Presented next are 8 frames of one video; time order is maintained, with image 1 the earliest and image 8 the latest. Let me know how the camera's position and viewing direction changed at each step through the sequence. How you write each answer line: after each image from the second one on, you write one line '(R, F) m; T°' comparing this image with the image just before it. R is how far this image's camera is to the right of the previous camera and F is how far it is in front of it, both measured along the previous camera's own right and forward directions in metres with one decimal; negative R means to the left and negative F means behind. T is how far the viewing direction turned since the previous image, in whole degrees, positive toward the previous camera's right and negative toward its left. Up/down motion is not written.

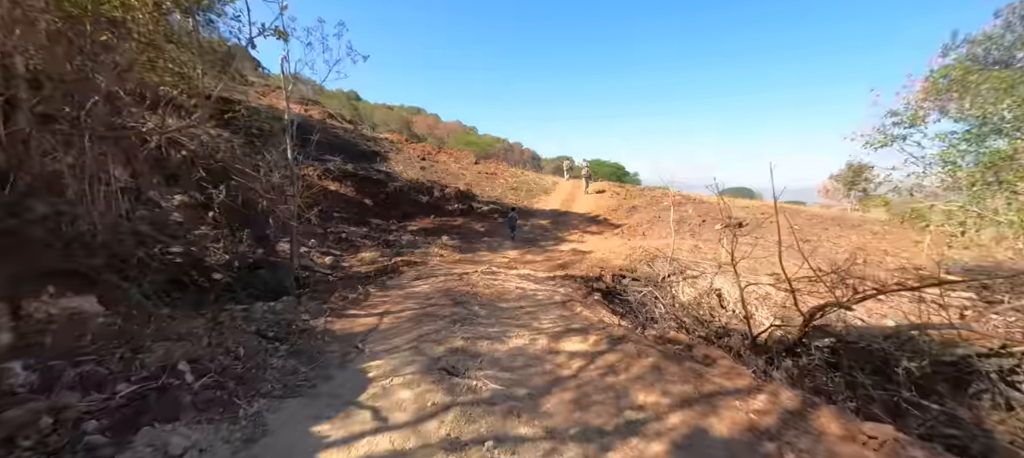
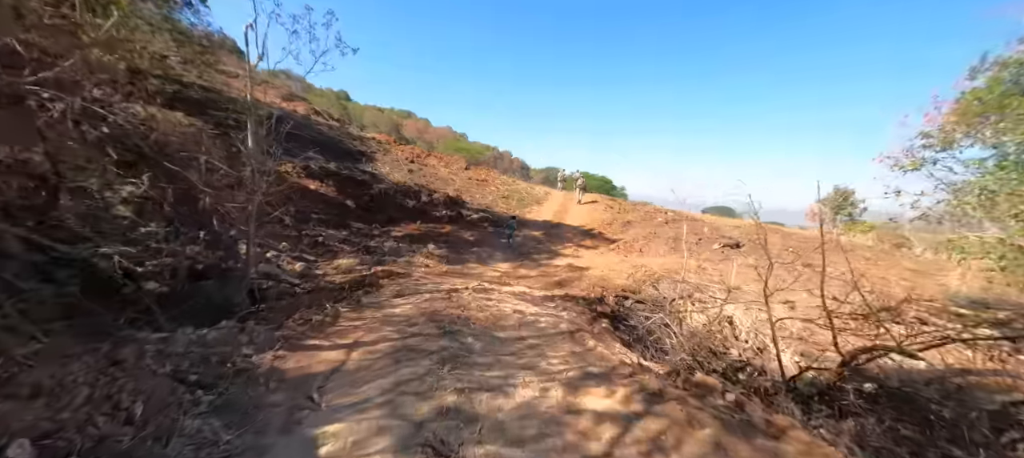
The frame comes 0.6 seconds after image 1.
(-0.2, +0.8) m; +2°
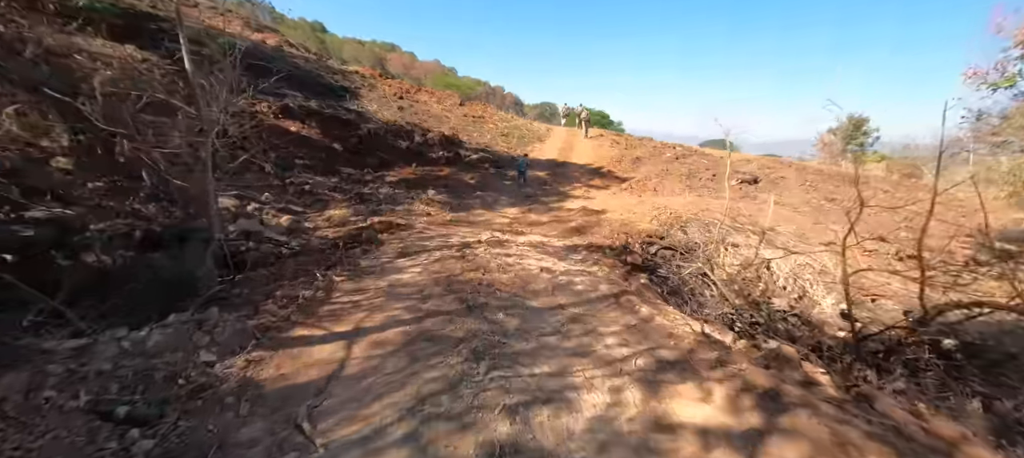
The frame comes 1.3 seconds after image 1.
(-0.3, +0.9) m; +1°
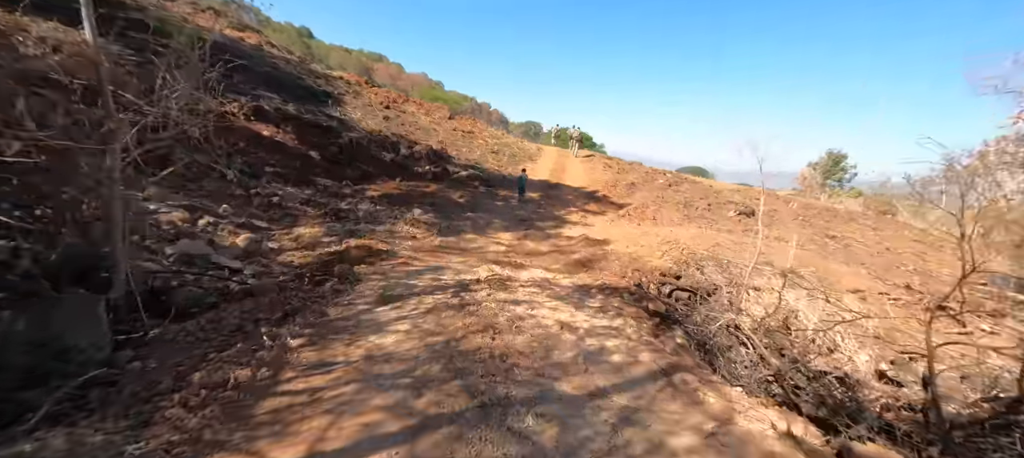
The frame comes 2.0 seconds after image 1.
(-0.3, +0.8) m; +3°
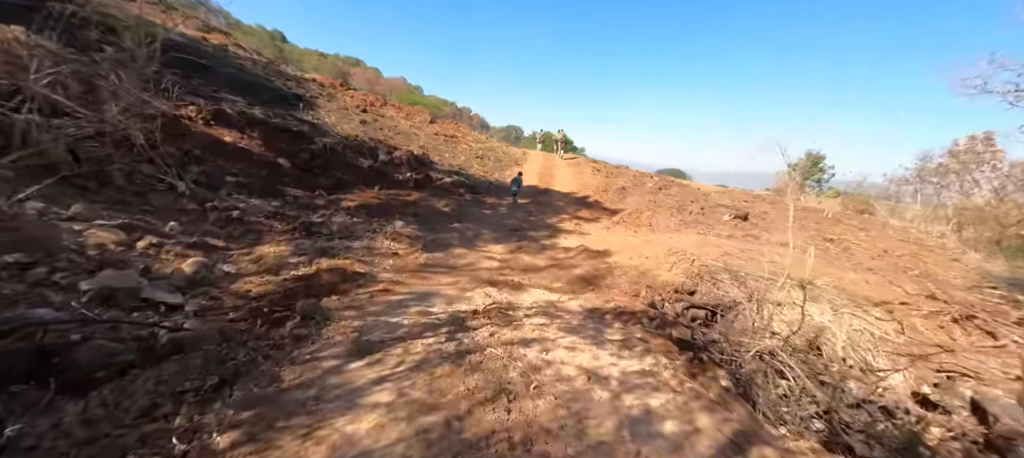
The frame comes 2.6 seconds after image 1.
(-0.2, +0.7) m; +3°
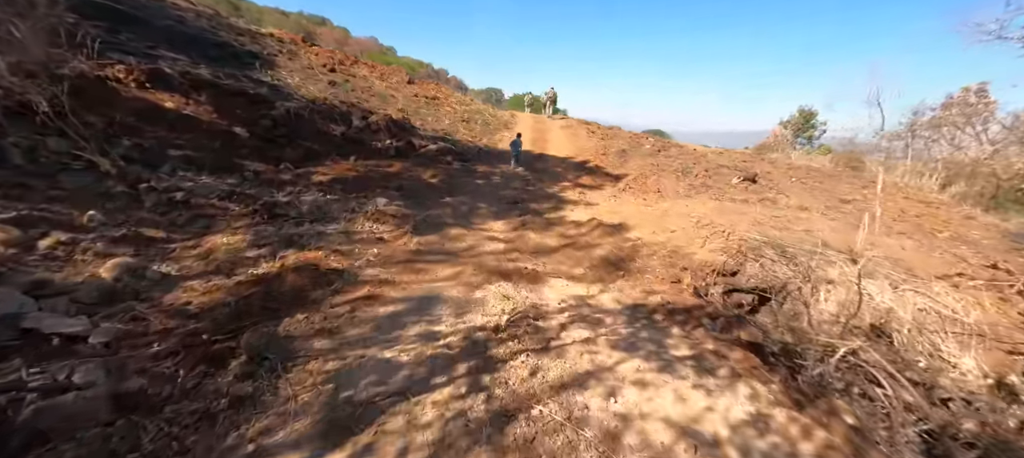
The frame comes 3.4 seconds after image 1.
(-0.3, +1.0) m; +2°
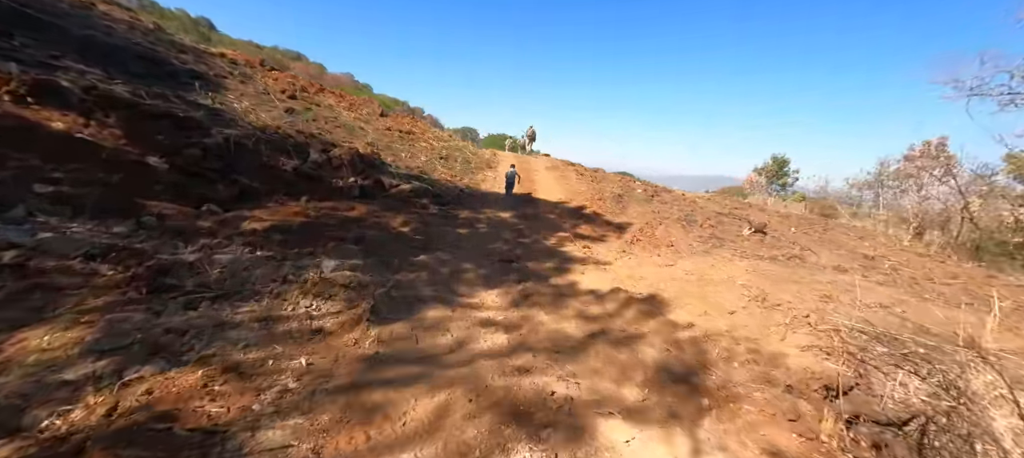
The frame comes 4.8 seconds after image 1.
(-0.4, +1.7) m; +4°
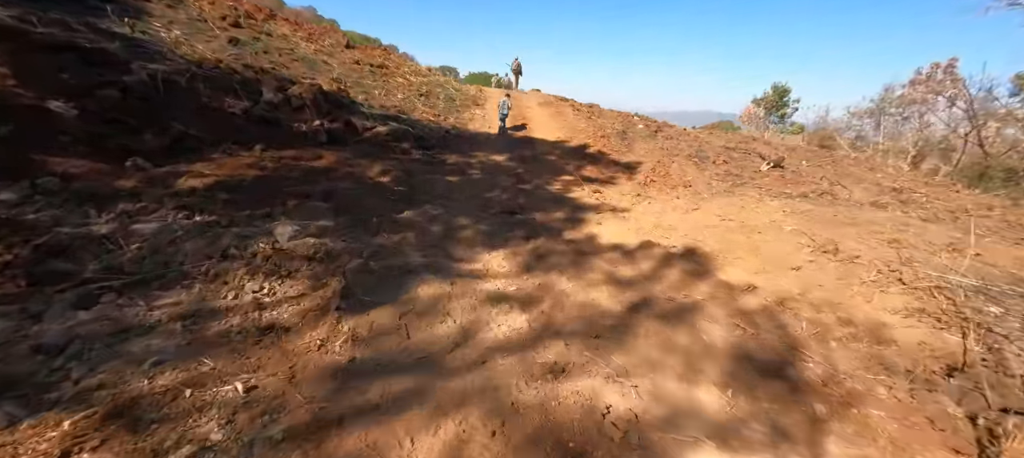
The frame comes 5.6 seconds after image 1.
(-0.2, +1.0) m; +2°
